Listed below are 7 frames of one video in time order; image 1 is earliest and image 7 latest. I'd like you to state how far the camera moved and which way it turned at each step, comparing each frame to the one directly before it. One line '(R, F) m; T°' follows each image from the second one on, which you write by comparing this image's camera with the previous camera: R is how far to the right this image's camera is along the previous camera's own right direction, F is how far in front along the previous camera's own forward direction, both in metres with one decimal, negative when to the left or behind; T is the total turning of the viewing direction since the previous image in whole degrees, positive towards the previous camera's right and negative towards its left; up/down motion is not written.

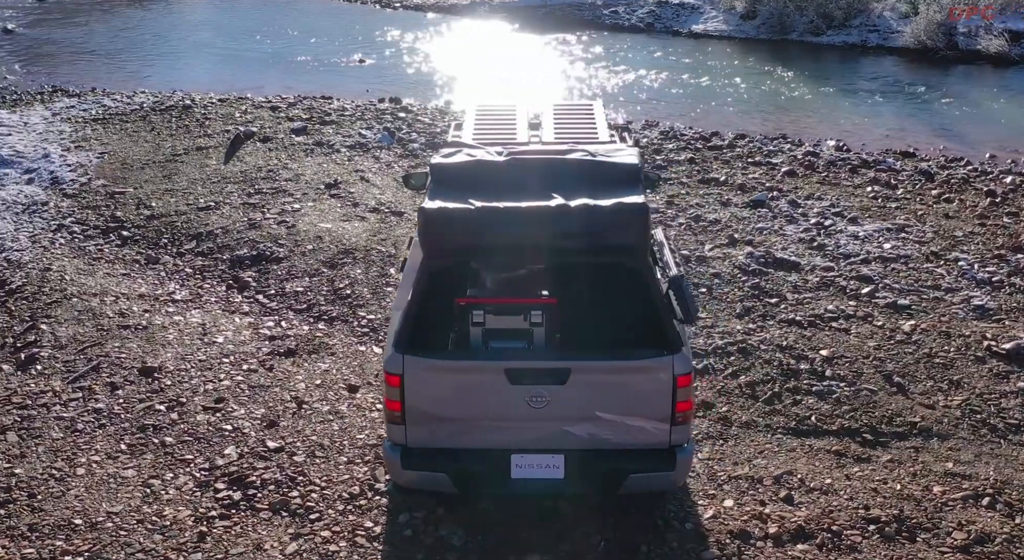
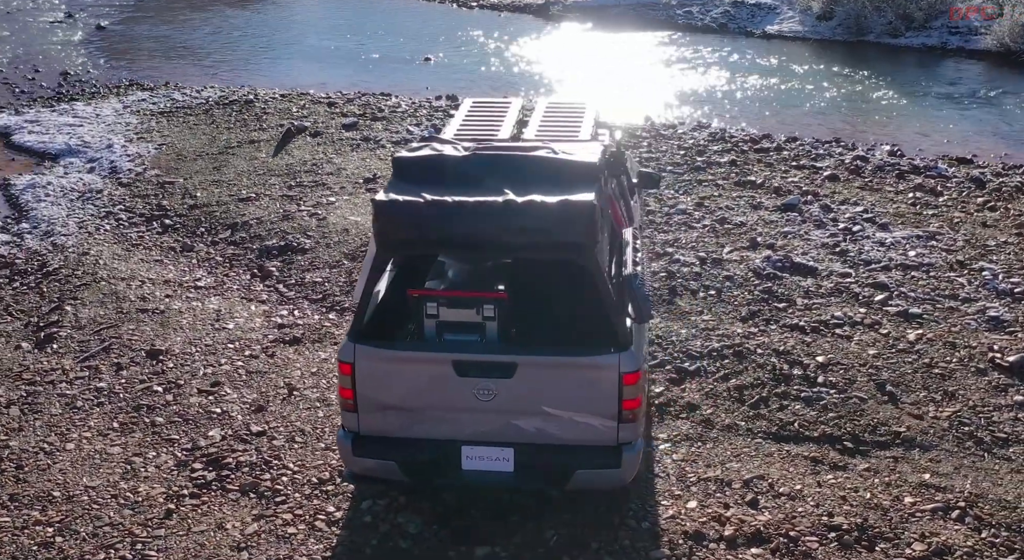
(+0.7, 0.0) m; -4°
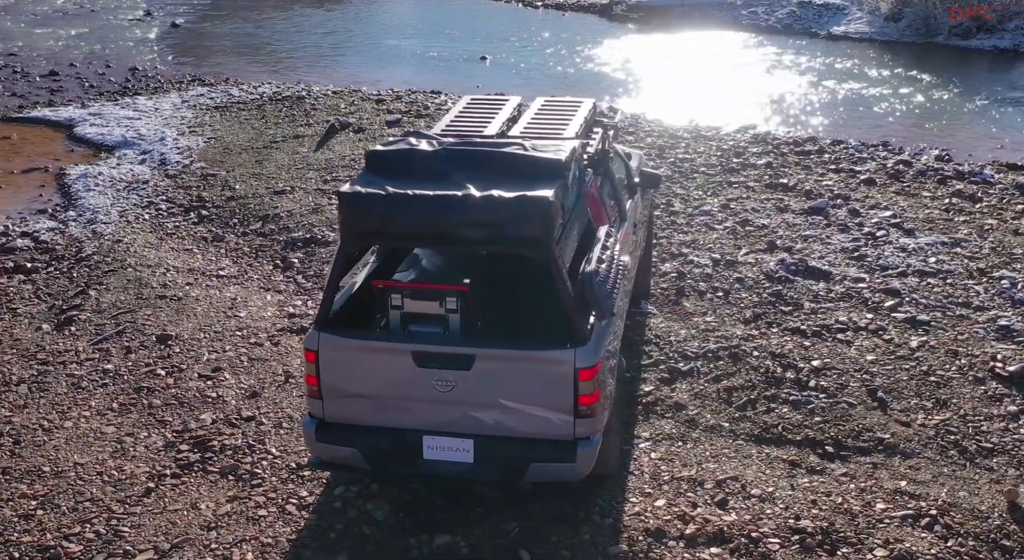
(+0.6, 0.0) m; -4°
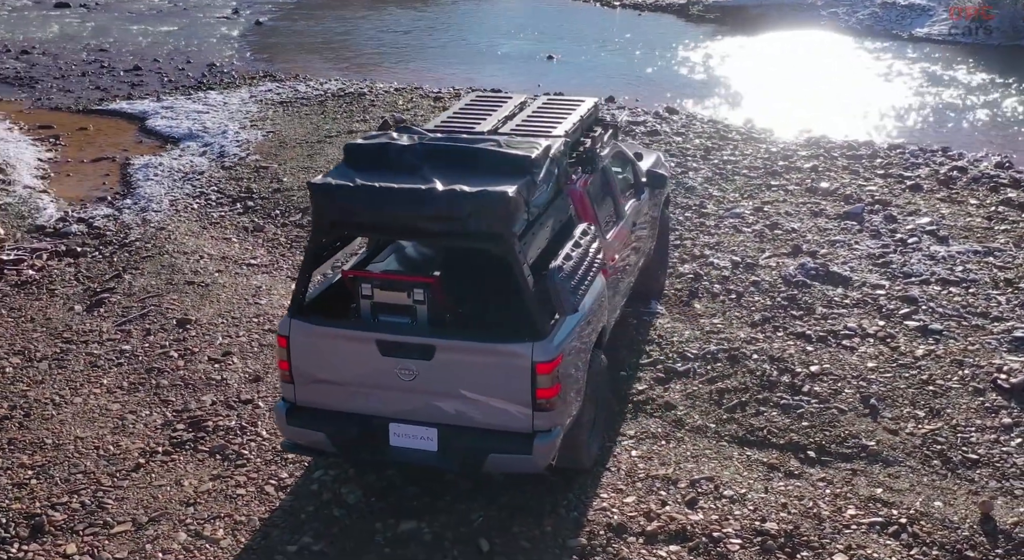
(+0.6, -0.1) m; -4°
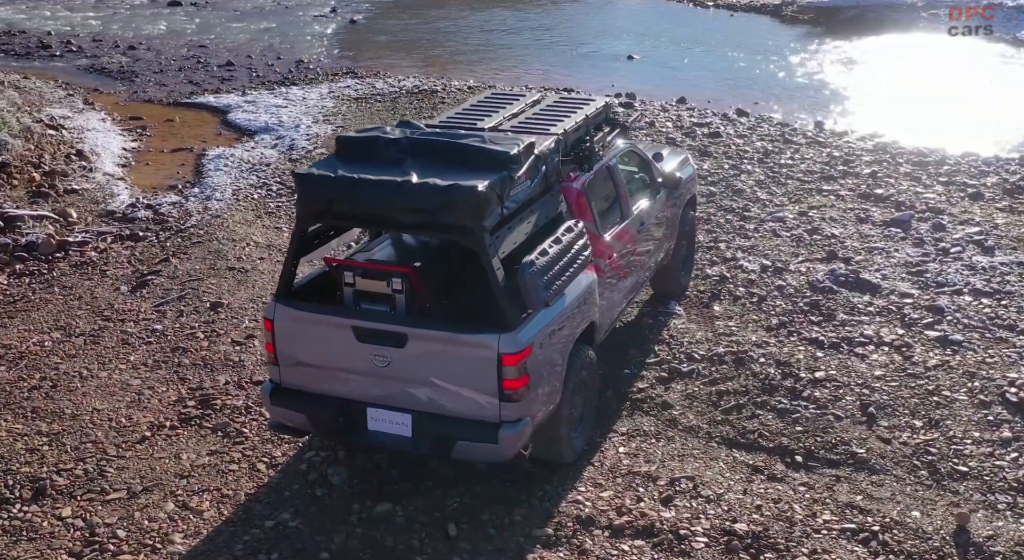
(+0.7, -0.1) m; -5°
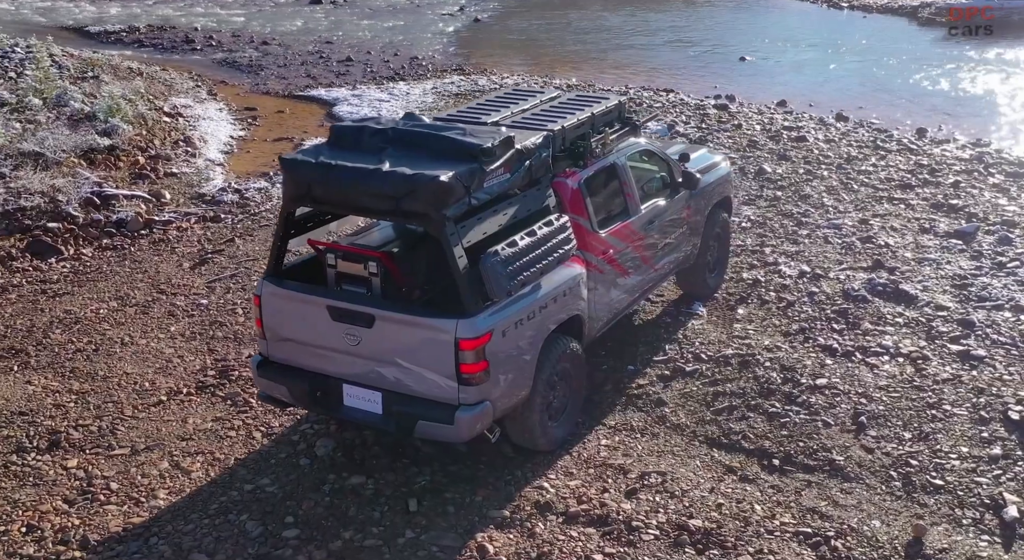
(+1.0, -0.1) m; -7°
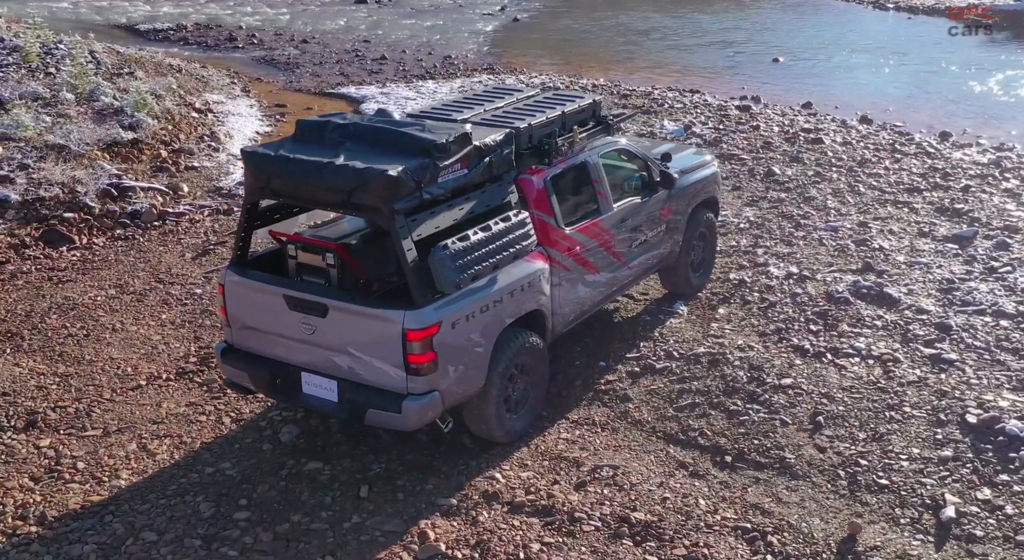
(+0.6, -0.1) m; -3°
